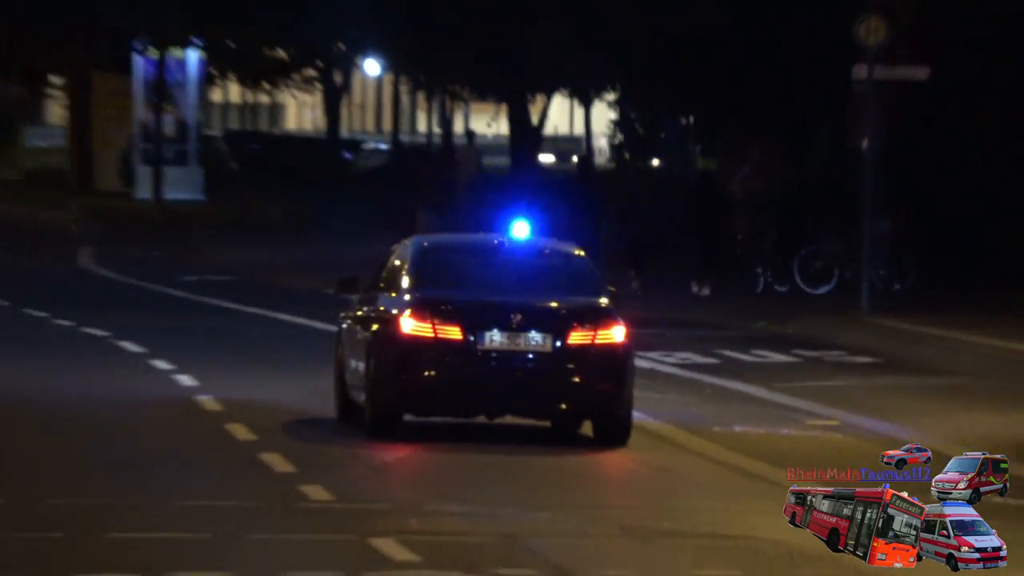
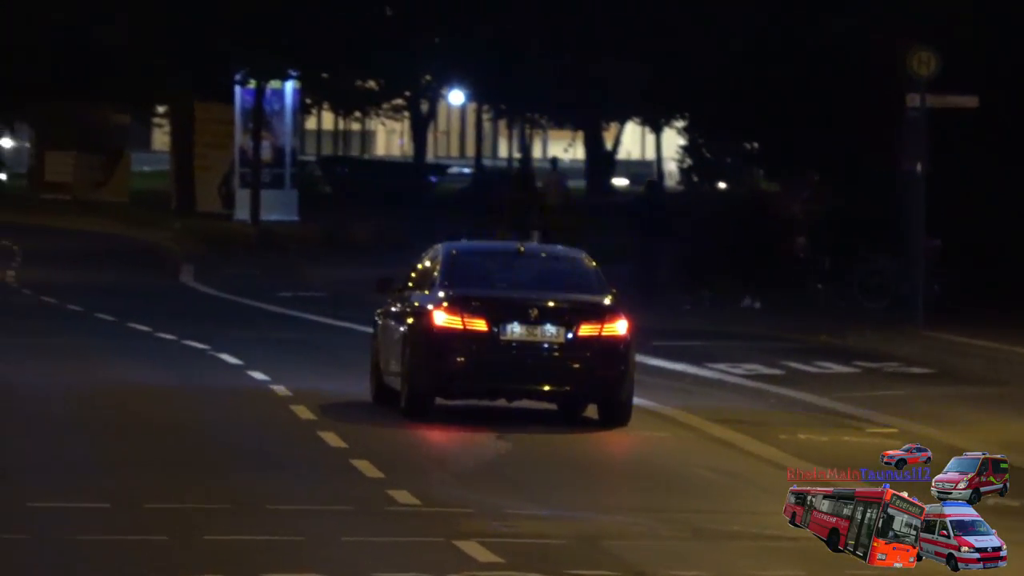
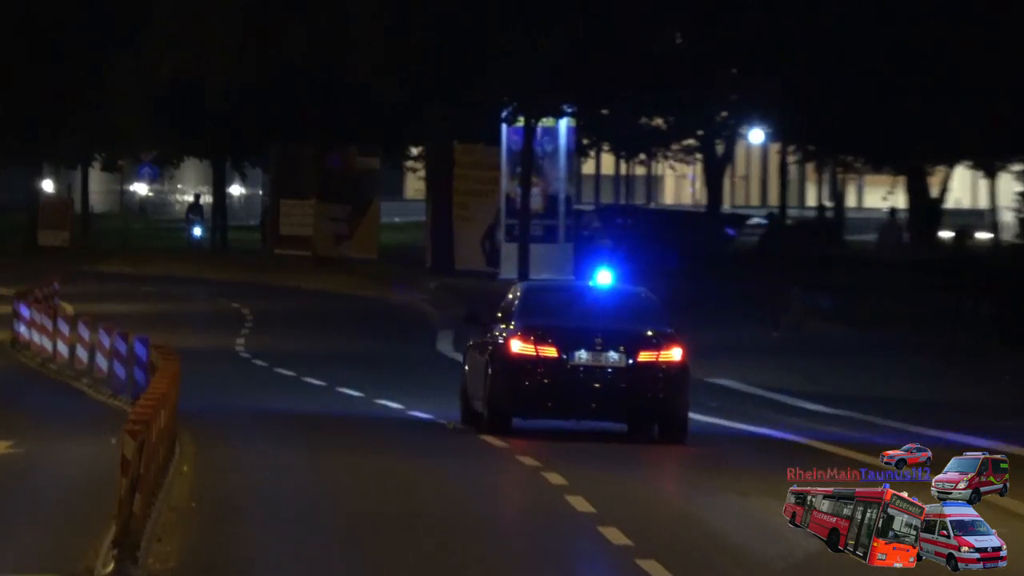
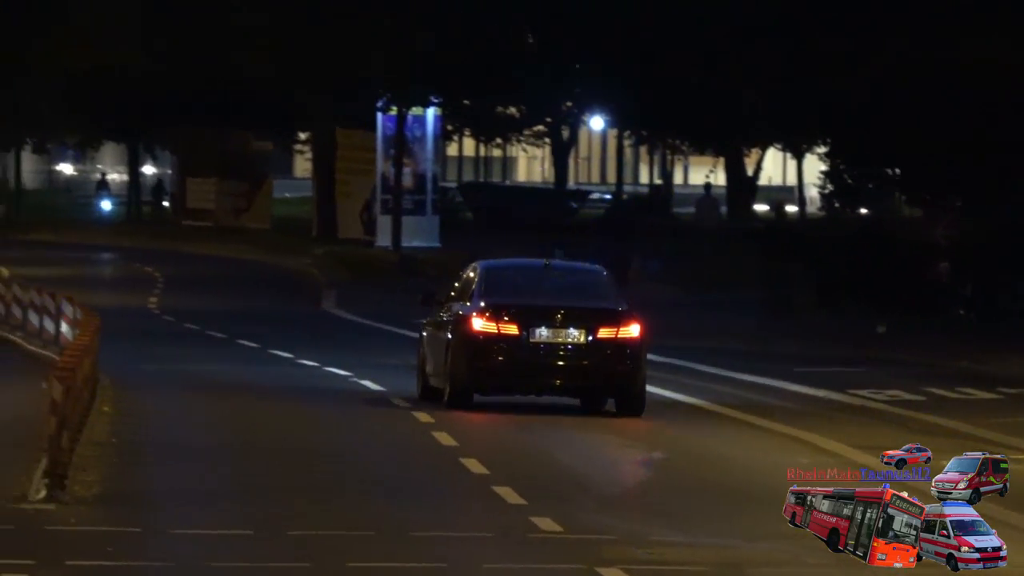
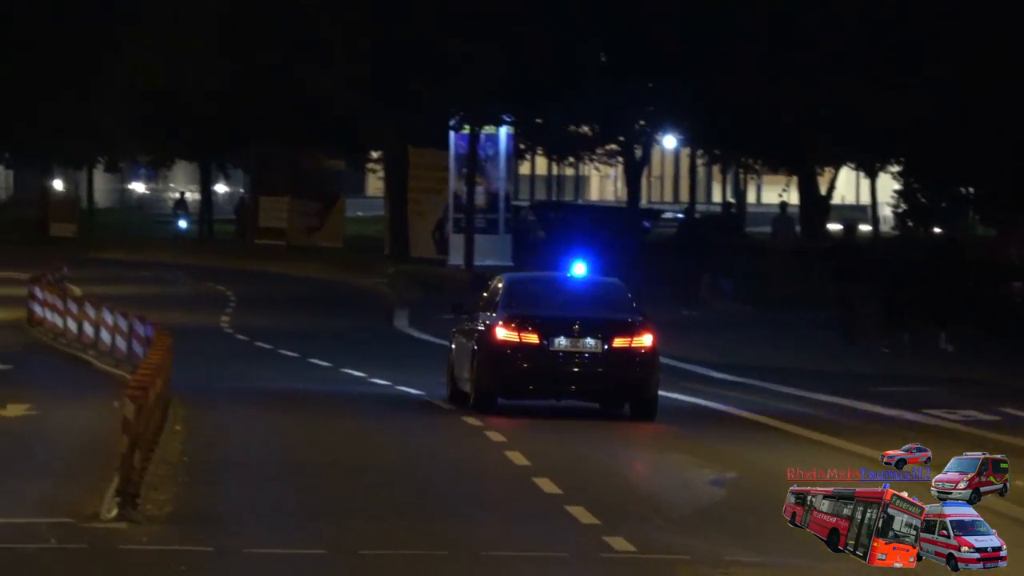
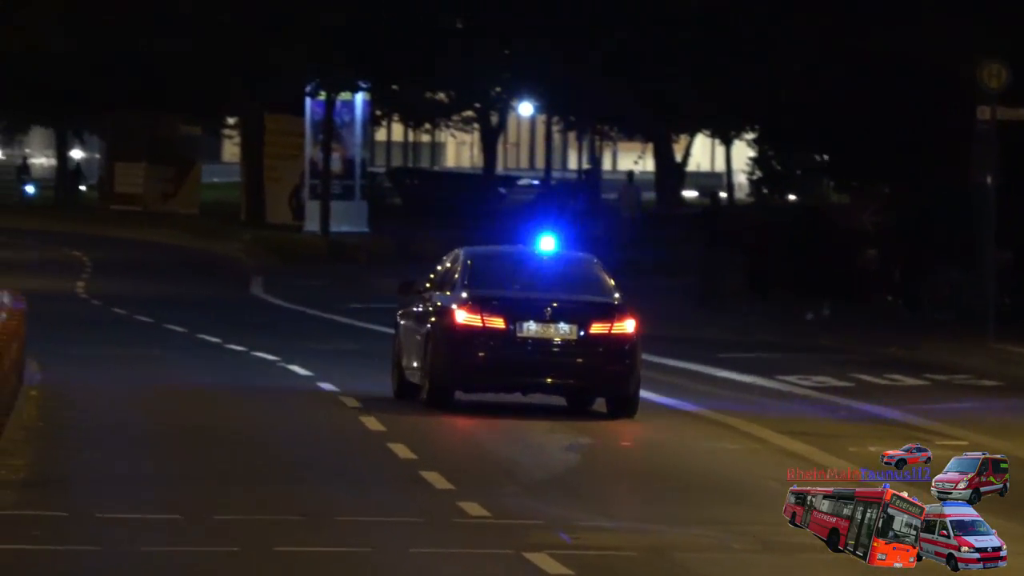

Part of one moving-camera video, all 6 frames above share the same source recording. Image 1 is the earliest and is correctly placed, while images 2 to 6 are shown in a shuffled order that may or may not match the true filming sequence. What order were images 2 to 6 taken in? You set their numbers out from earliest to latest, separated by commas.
2, 6, 4, 5, 3
